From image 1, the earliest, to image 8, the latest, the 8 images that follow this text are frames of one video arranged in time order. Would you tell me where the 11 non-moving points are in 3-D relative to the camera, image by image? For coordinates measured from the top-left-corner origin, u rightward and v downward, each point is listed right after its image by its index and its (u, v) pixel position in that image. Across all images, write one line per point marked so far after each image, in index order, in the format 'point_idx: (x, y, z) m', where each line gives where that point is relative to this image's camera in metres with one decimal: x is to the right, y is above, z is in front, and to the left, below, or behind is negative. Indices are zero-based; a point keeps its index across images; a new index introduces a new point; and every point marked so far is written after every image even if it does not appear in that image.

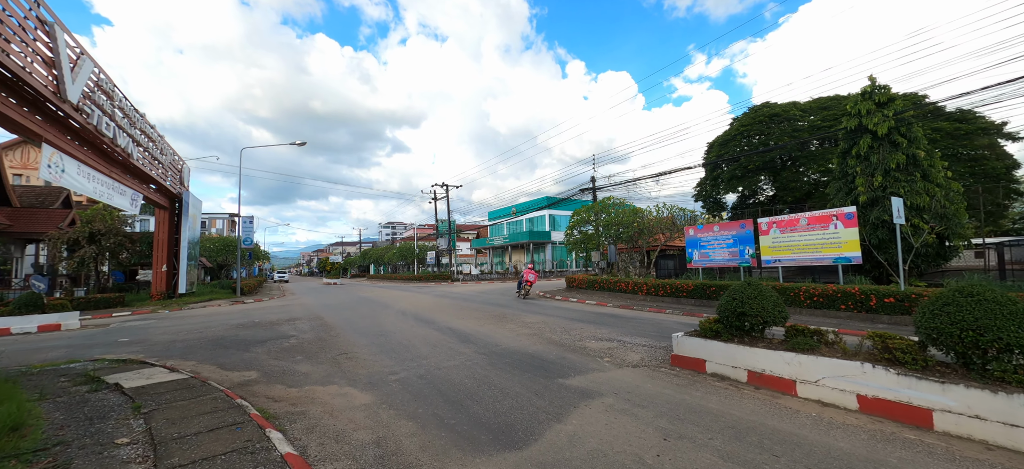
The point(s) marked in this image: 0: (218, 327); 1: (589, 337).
0: (-8.3, -2.6, +11.0) m
1: (+1.6, -2.2, +8.3) m
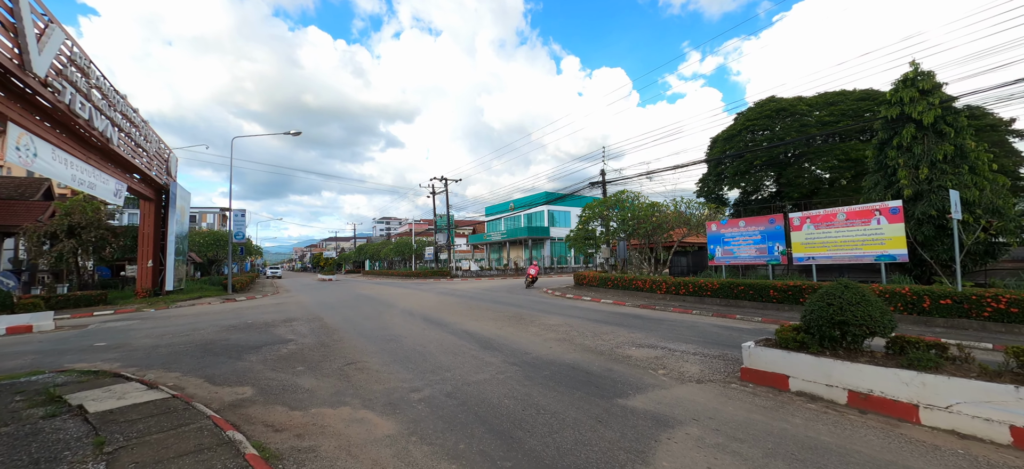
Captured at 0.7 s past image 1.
0: (-7.8, -2.4, +10.0) m
1: (+2.2, -2.0, +7.4) m
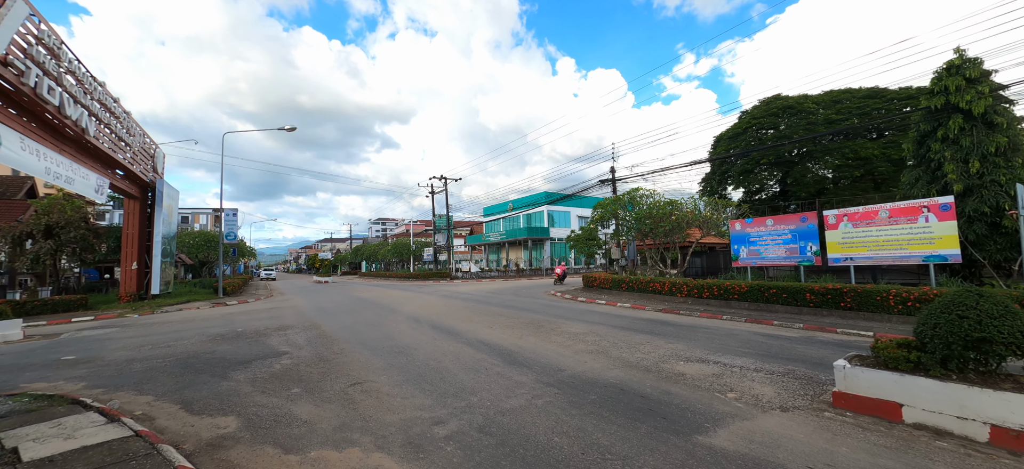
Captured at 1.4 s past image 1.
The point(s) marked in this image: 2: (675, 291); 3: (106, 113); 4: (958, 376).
0: (-7.3, -2.4, +9.0) m
1: (+2.6, -2.0, +6.5) m
2: (+5.8, -2.0, +13.8) m
3: (-13.0, +3.9, +12.6) m
4: (+4.3, -1.4, +3.7) m
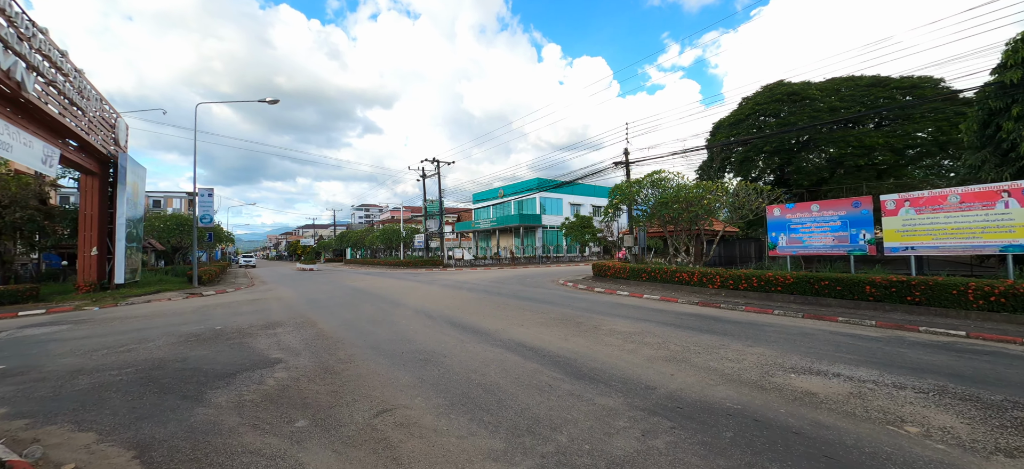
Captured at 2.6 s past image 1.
0: (-6.6, -2.0, +7.3) m
1: (+3.4, -1.7, +5.2) m
2: (+6.3, -1.5, +12.7) m
3: (-12.4, +4.5, +10.5) m
4: (+5.2, -1.2, +2.5) m
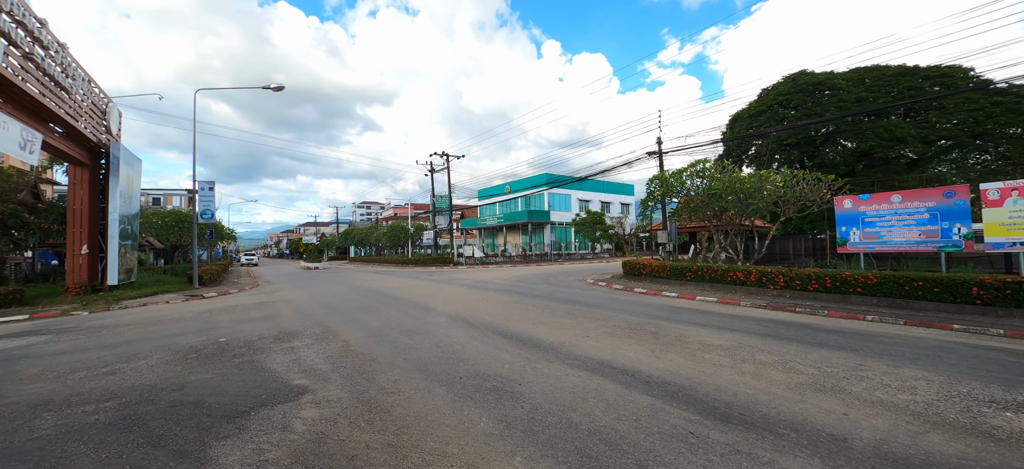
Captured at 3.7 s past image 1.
0: (-5.6, -1.9, +6.0) m
1: (+4.5, -1.6, +3.9) m
2: (+7.4, -1.4, +11.4) m
3: (-11.3, +4.6, +9.2) m
4: (+6.3, -1.1, +1.2) m
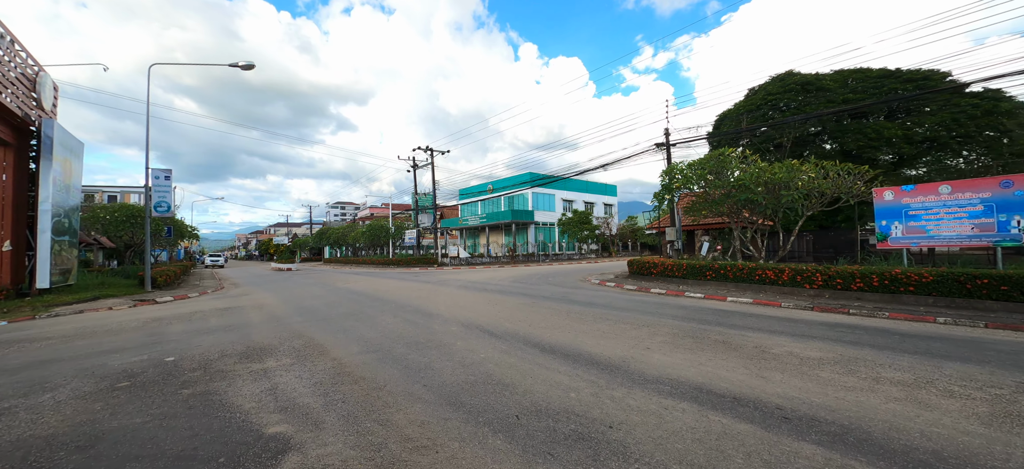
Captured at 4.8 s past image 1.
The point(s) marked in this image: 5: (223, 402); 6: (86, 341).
0: (-5.0, -1.7, +4.3) m
1: (+5.2, -1.4, +2.8) m
2: (+7.6, -1.2, +10.4) m
3: (-10.9, +4.8, +7.2) m
4: (+7.1, -0.9, +0.2) m
5: (-2.8, -1.6, +3.8) m
6: (-7.4, -1.8, +6.8) m
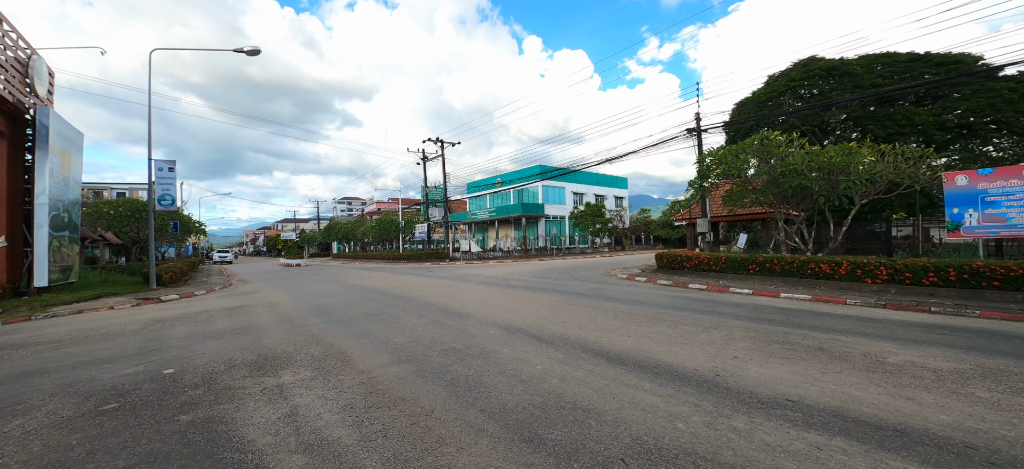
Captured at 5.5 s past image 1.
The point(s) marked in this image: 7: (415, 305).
0: (-4.3, -1.6, +3.5) m
1: (+5.9, -1.3, +1.8) m
2: (+8.4, -0.9, +9.4) m
3: (-10.2, +4.9, +6.4) m
4: (+7.7, -0.8, -0.8) m
5: (-2.2, -1.5, +3.0) m
6: (-6.7, -1.7, +6.0) m
7: (-2.1, -1.5, +8.3) m
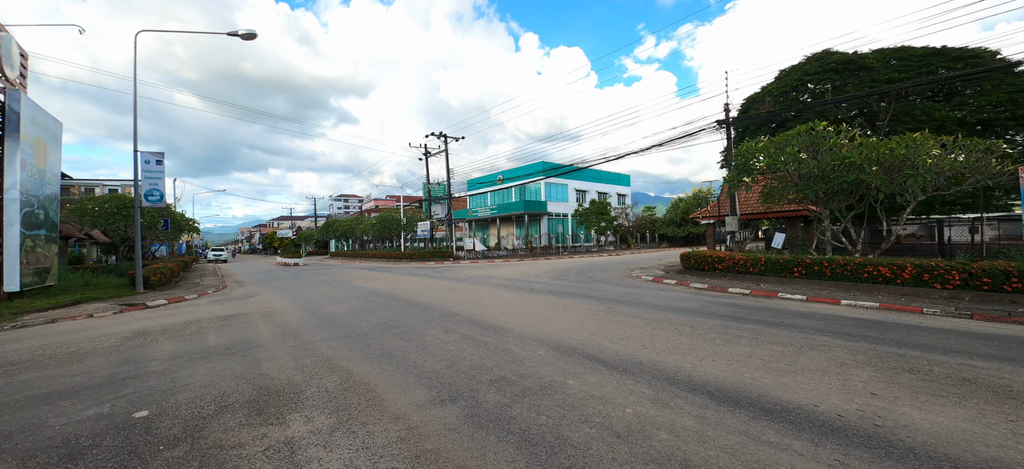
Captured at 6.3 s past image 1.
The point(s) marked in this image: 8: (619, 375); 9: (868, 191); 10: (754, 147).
0: (-3.6, -1.6, +2.5) m
1: (+6.6, -1.3, +0.9) m
2: (+9.0, -0.9, +8.5) m
3: (-9.6, +4.9, +5.2) m
4: (+8.4, -0.8, -1.7) m
5: (-1.5, -1.5, +1.9) m
6: (-6.0, -1.7, +5.0) m
7: (-1.5, -1.5, +7.3) m
8: (+1.1, -1.4, +4.1) m
9: (+9.1, +1.2, +10.2) m
10: (+6.9, +2.6, +11.5) m
